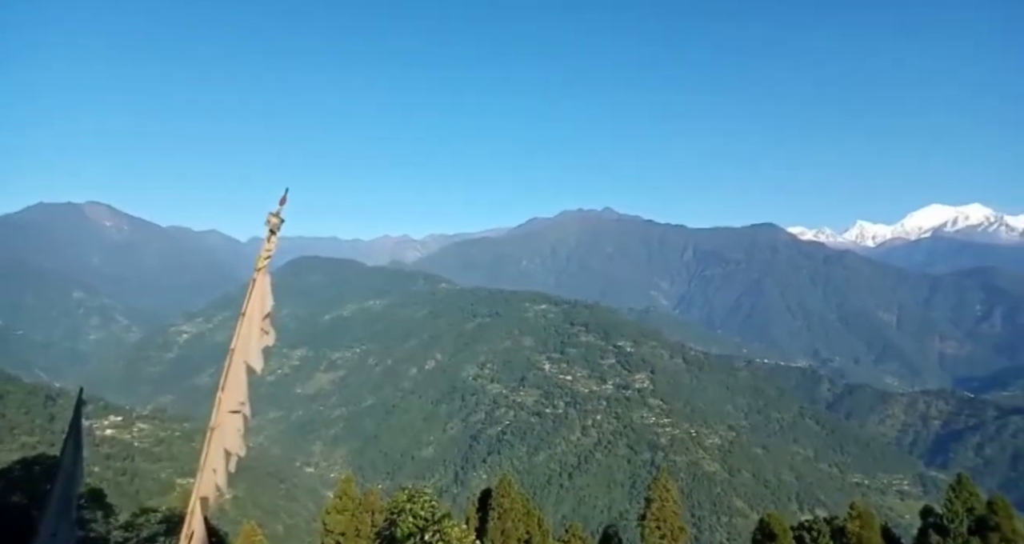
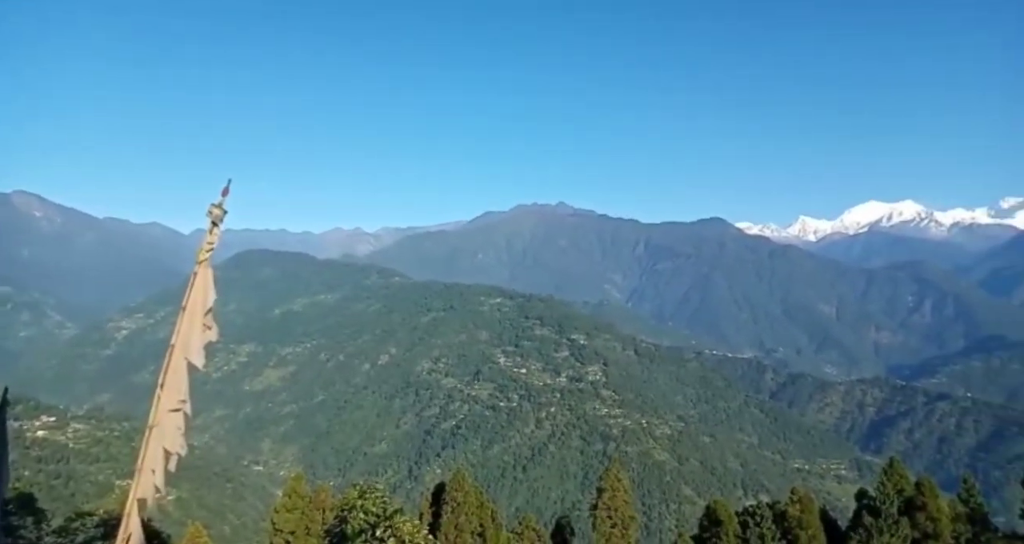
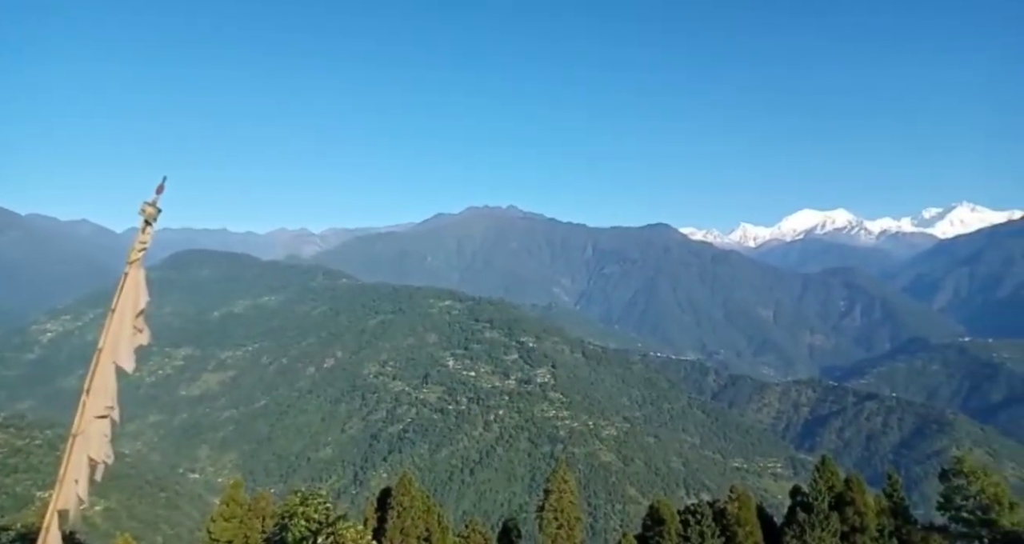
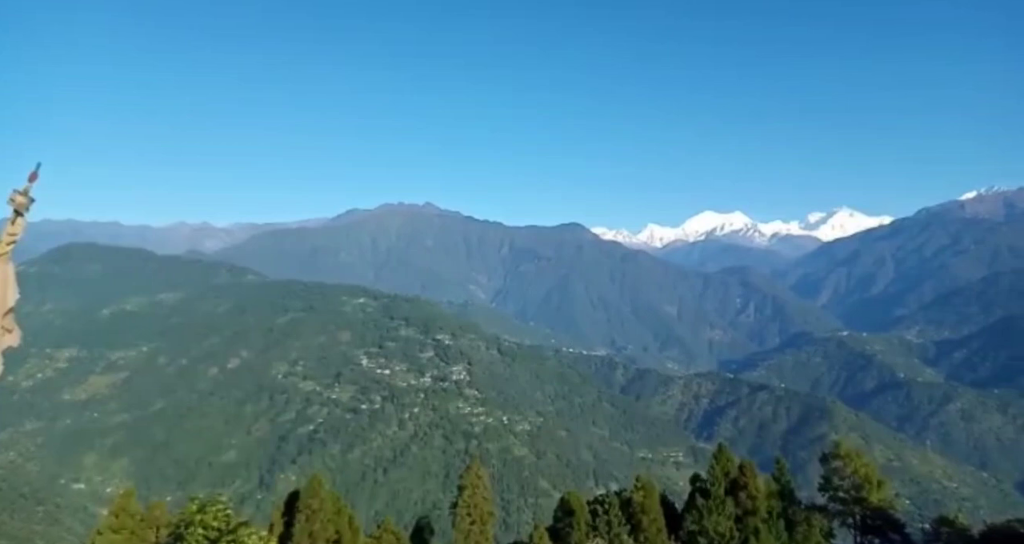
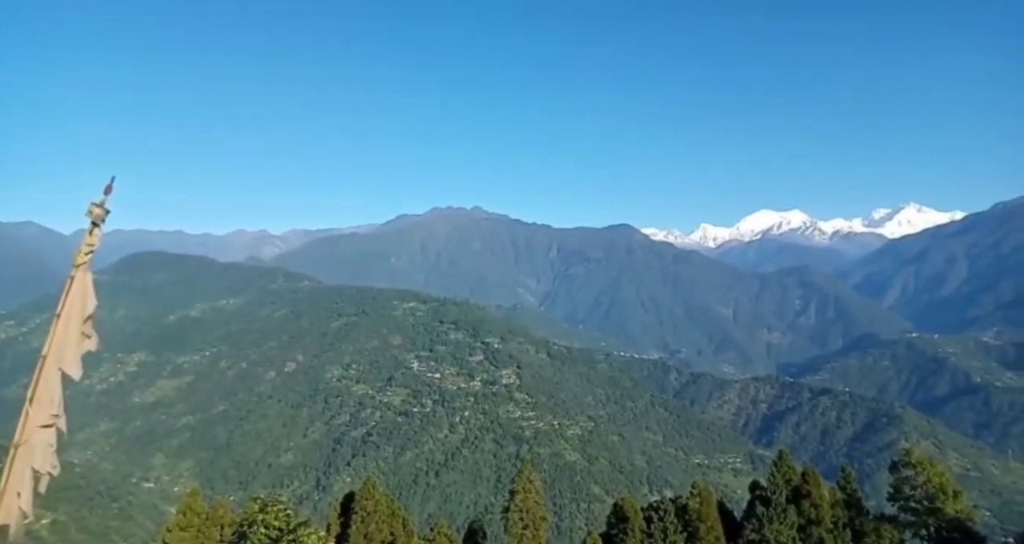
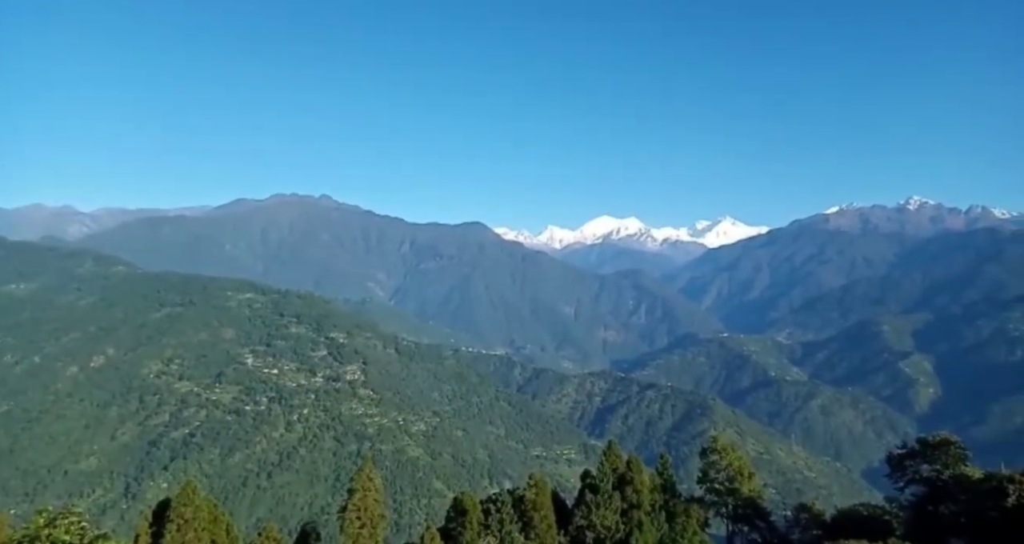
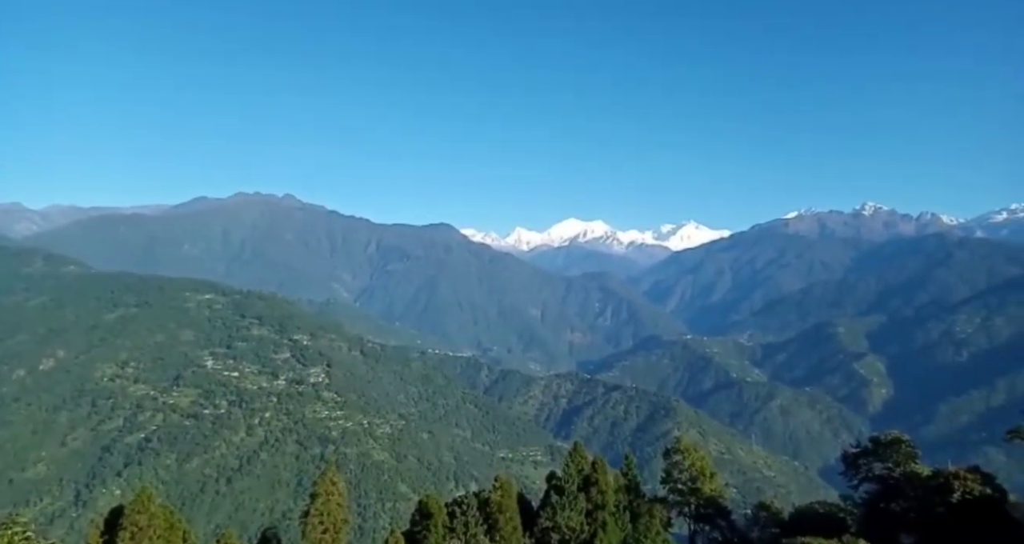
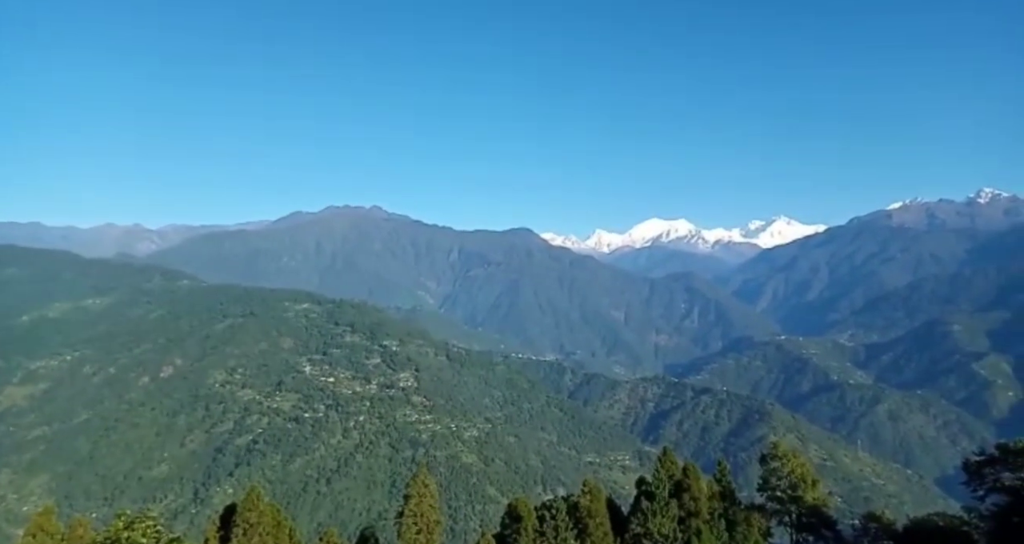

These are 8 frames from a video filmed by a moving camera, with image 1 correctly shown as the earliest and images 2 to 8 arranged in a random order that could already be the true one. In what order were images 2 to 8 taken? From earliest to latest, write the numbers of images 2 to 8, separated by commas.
2, 3, 5, 4, 8, 6, 7
